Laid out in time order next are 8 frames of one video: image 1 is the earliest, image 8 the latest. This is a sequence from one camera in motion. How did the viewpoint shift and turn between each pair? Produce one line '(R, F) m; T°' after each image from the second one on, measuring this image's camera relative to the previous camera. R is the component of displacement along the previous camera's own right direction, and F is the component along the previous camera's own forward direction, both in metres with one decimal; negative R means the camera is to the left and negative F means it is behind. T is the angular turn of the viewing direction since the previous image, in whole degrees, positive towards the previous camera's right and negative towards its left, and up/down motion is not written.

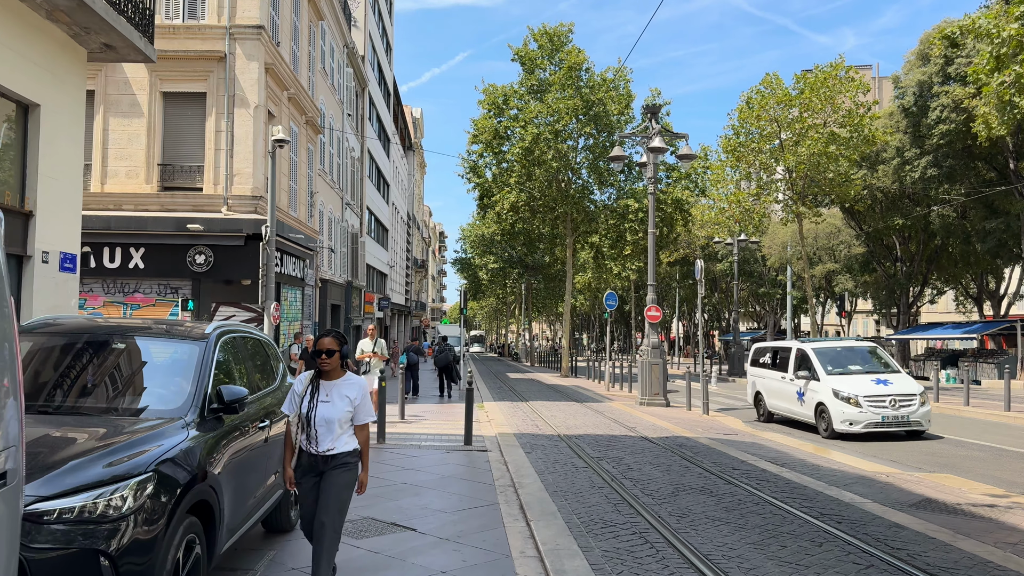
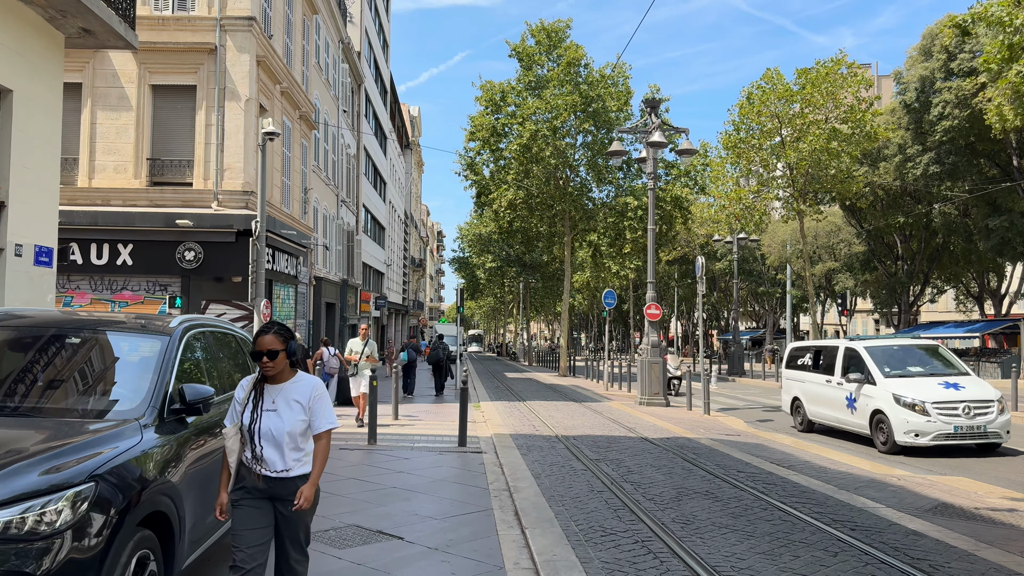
(0.0, +0.4) m; 0°
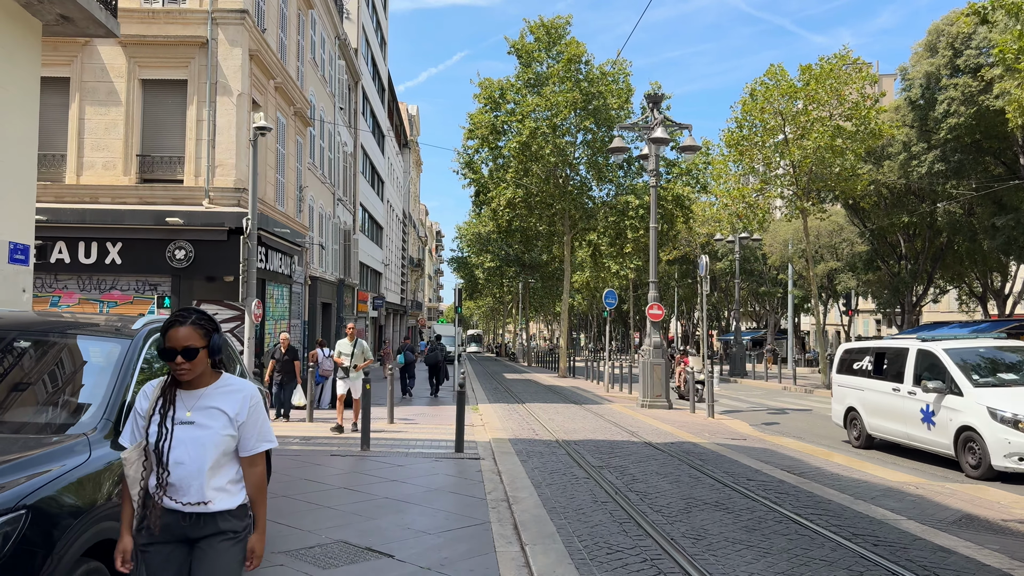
(0.0, +0.4) m; 0°
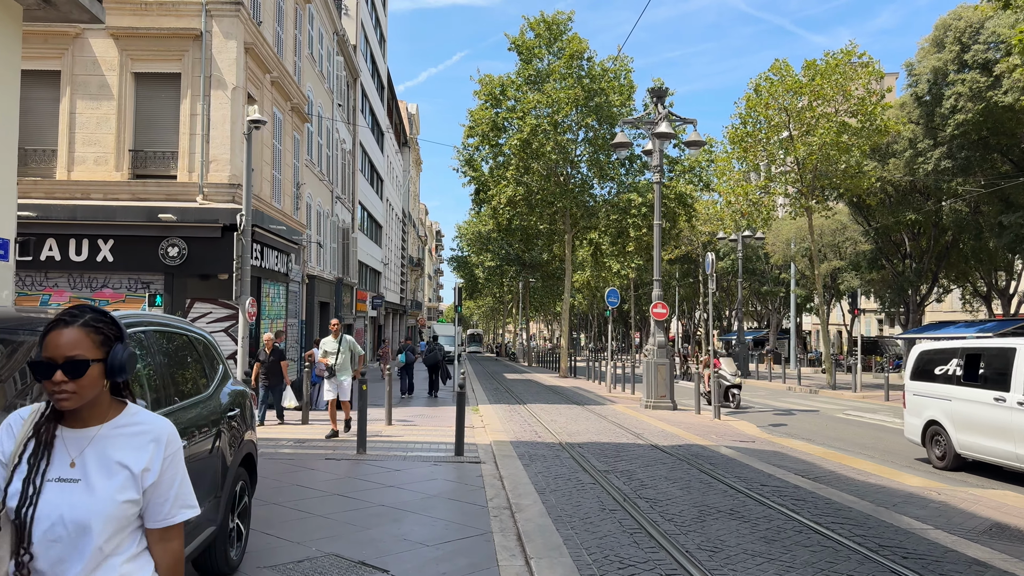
(0.0, +0.4) m; 0°
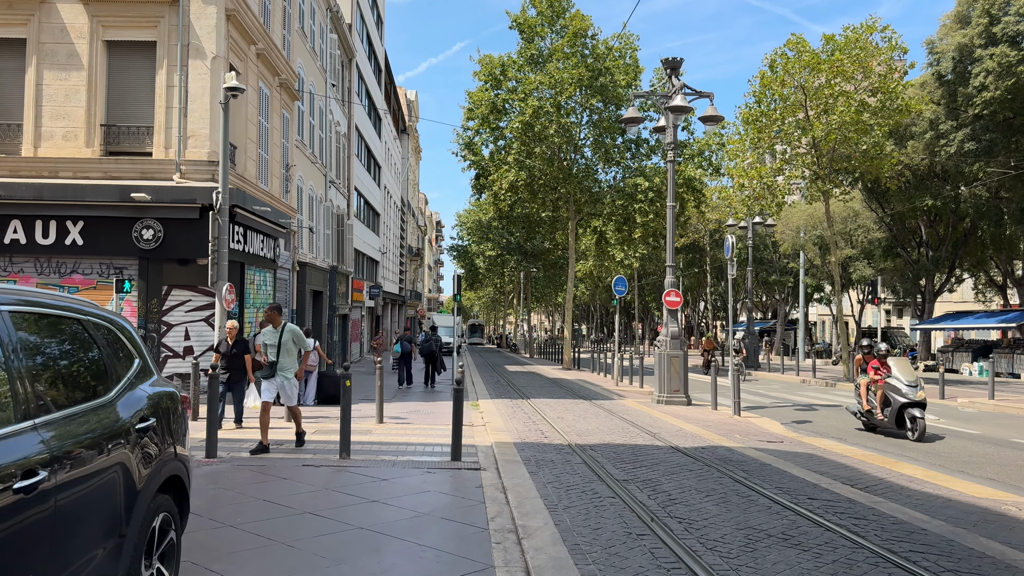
(0.0, +1.2) m; 0°
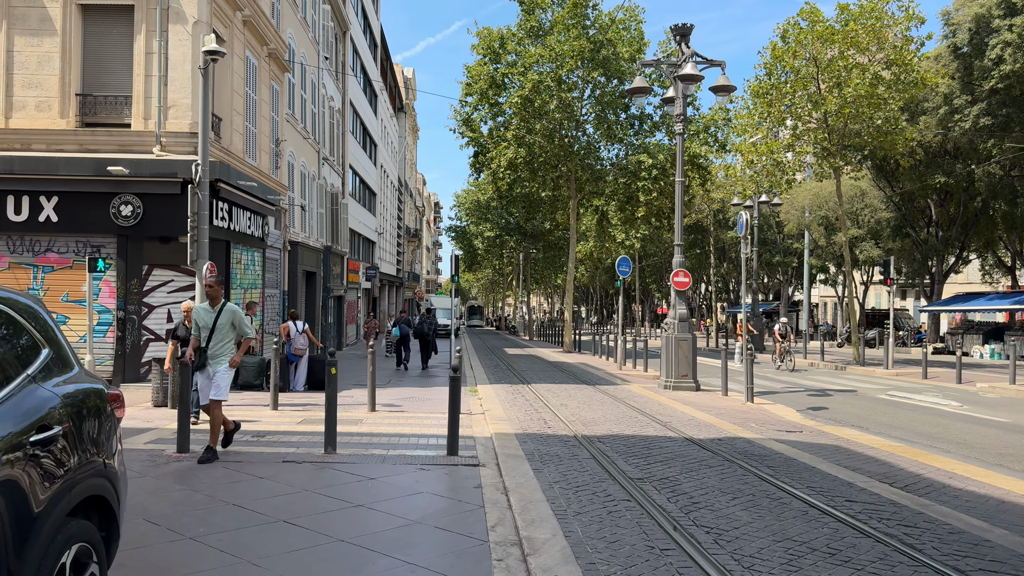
(0.0, +0.8) m; 0°
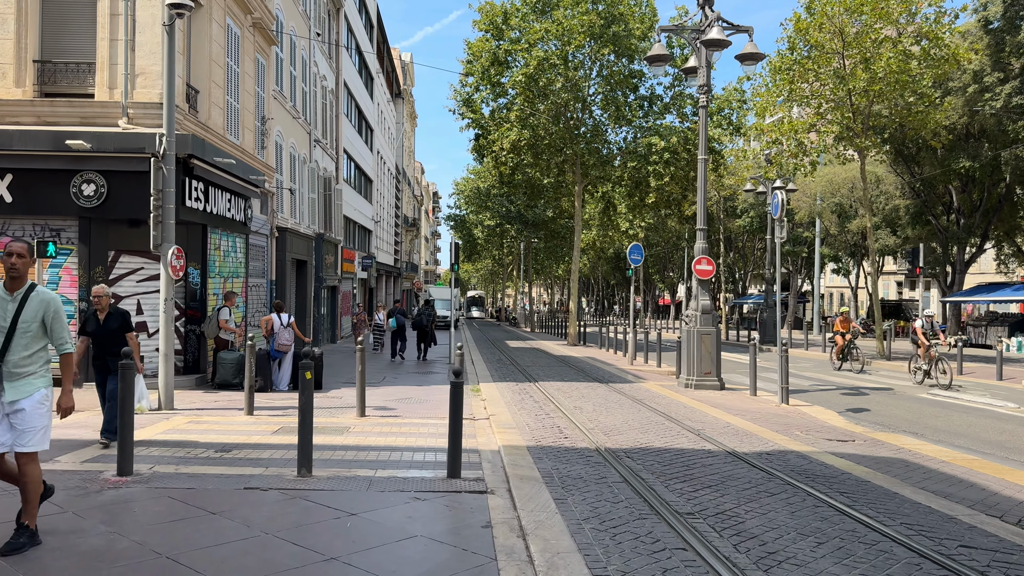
(-0.1, +1.4) m; 0°
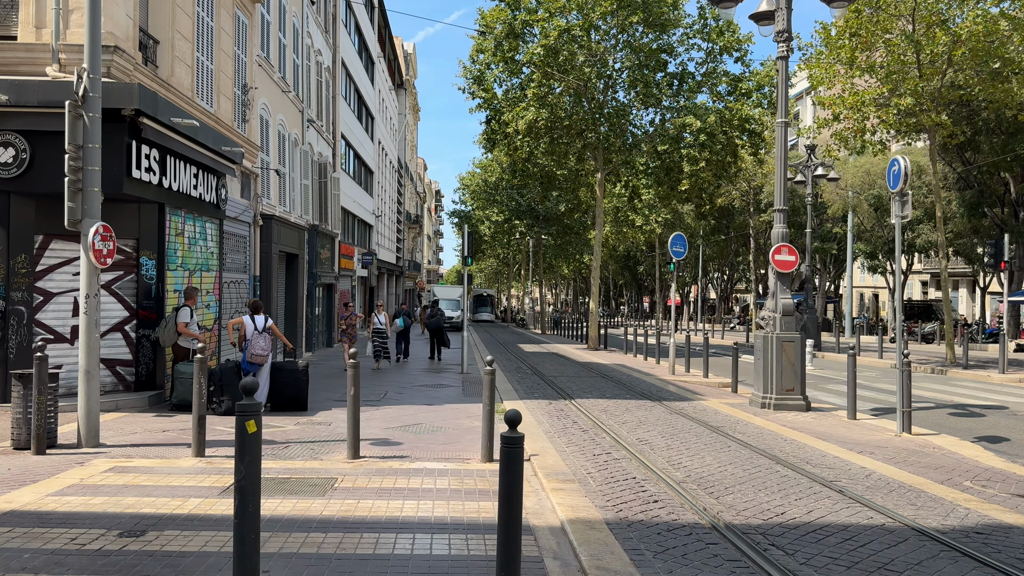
(-0.4, +2.7) m; 0°
